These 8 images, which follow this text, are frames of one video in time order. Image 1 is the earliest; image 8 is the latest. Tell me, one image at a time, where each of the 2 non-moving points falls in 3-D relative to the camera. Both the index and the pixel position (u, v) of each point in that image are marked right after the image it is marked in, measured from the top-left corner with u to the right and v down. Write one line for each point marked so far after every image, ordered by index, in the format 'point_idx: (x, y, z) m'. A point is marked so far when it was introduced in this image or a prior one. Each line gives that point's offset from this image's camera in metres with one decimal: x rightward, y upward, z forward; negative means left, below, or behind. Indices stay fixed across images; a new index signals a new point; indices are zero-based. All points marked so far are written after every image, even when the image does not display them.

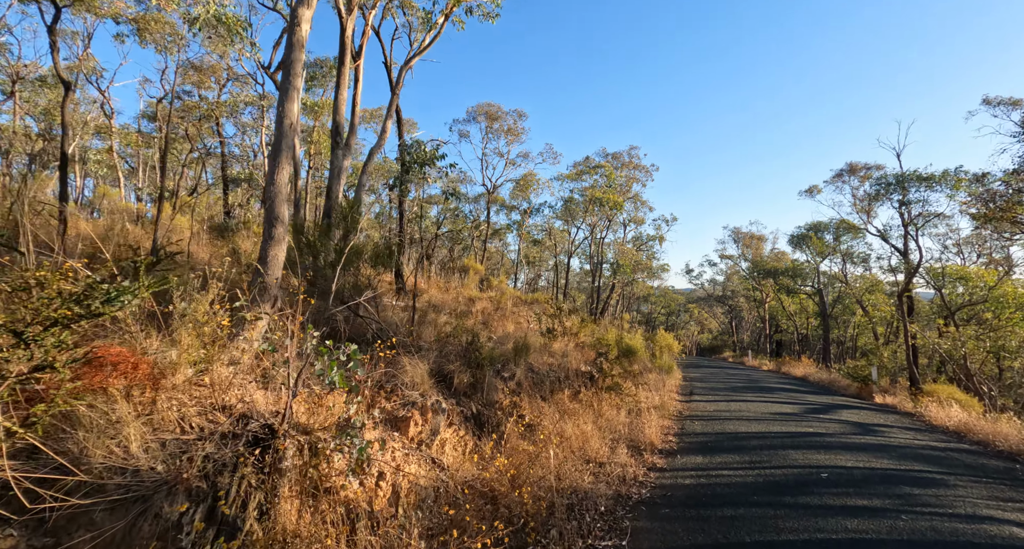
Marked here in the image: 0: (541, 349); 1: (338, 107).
0: (+0.5, -1.4, +9.6) m
1: (-3.3, +3.1, +9.6) m
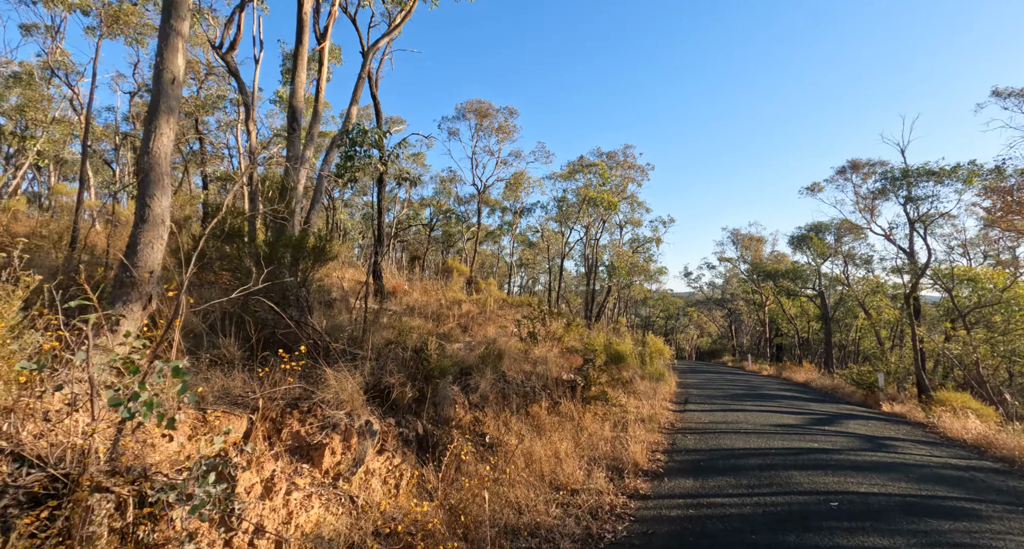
0: (+0.1, -1.4, +8.7) m
1: (-3.7, +3.1, +8.7) m
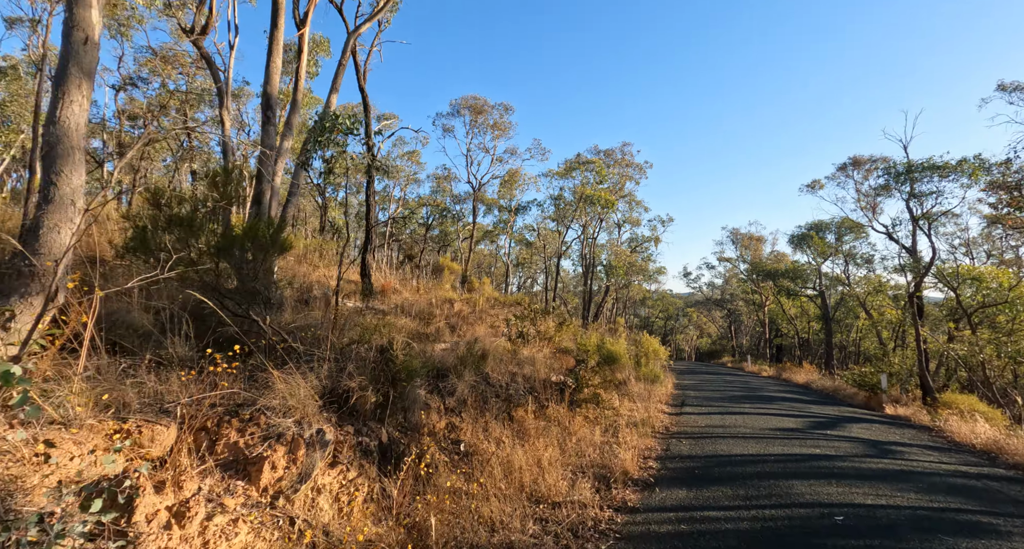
0: (-0.1, -1.3, +8.3) m
1: (-3.9, +3.2, +8.3) m
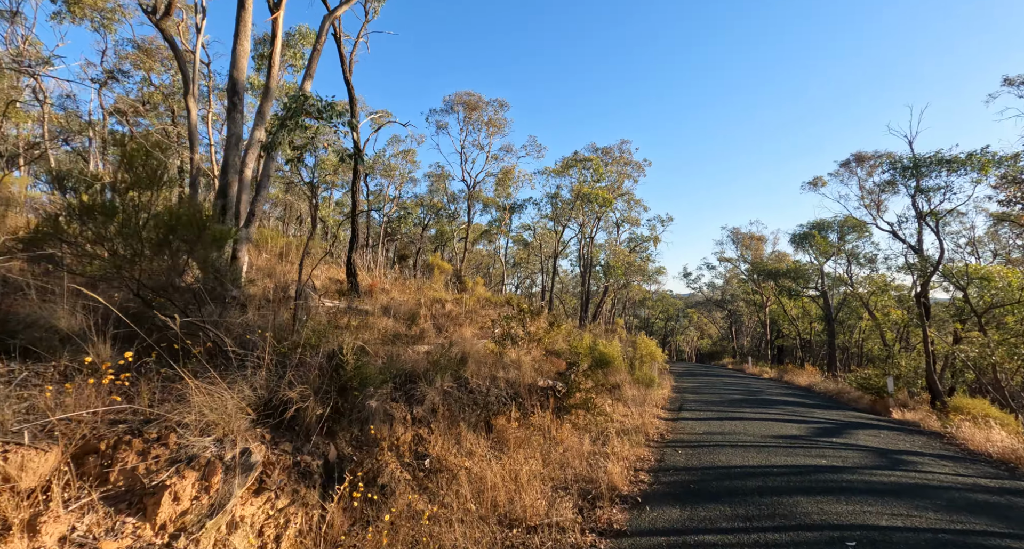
0: (-0.4, -1.3, +7.7) m
1: (-4.2, +3.2, +7.8) m
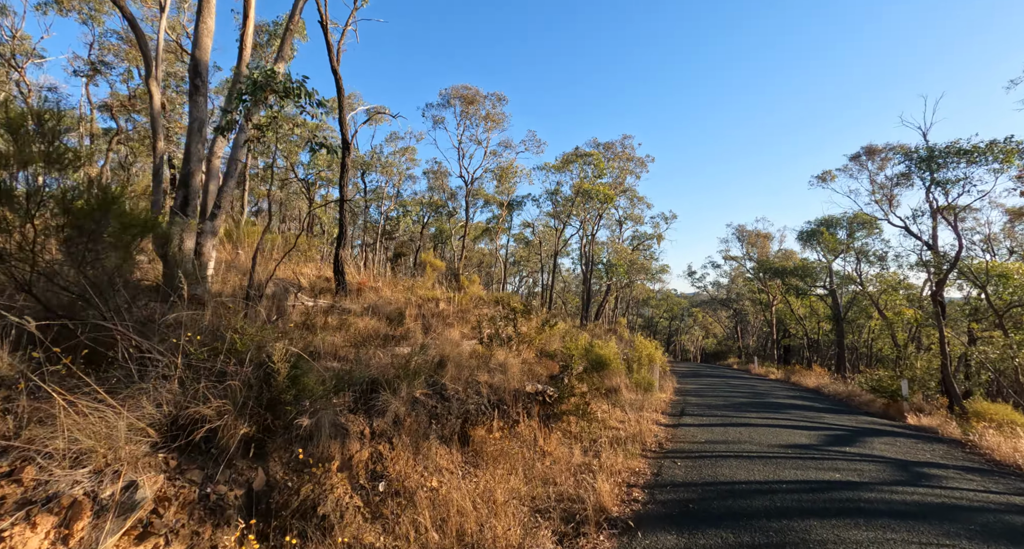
0: (-0.6, -1.2, +7.1) m
1: (-4.4, +3.3, +7.2) m
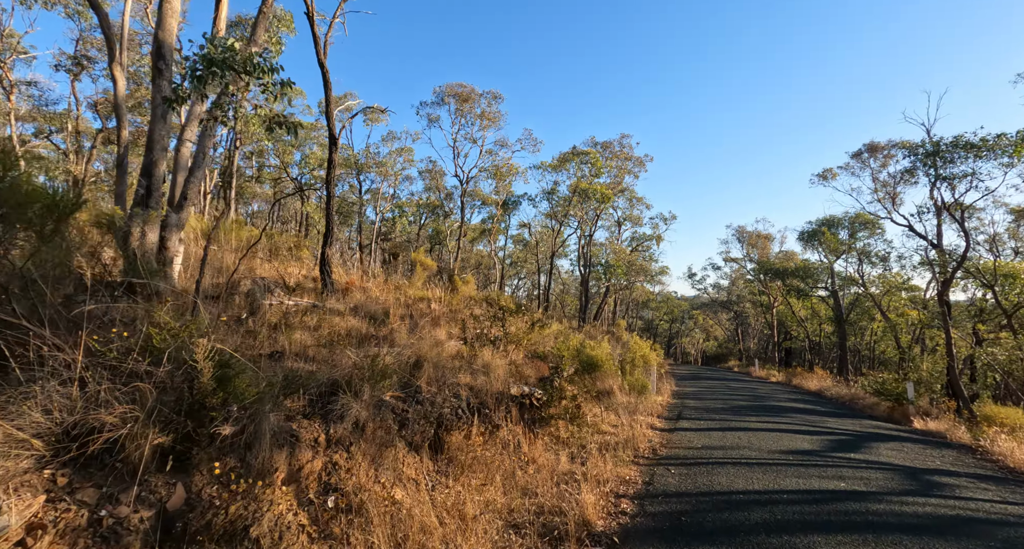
0: (-0.8, -1.2, +6.7) m
1: (-4.6, +3.3, +6.8) m
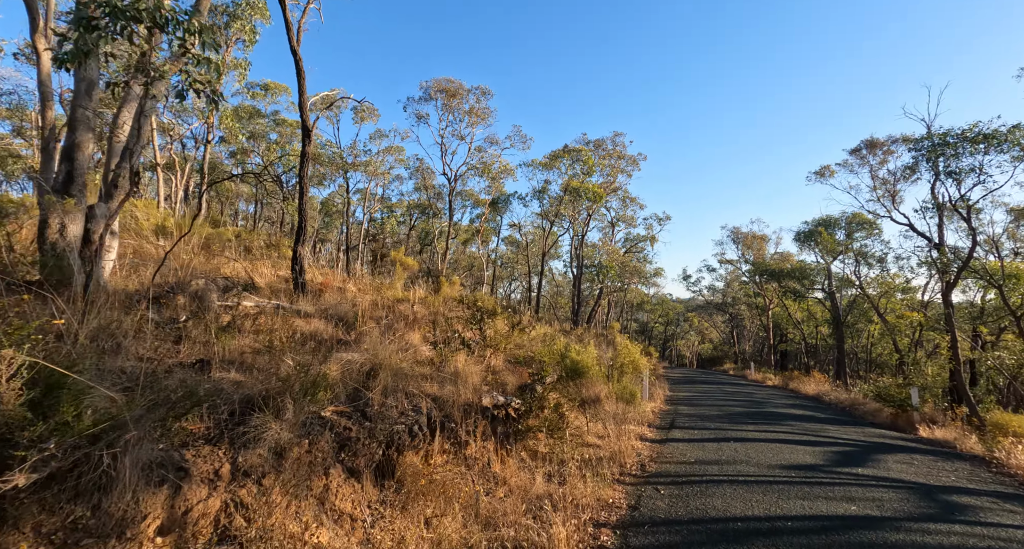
0: (-1.2, -1.1, +6.0) m
1: (-4.9, +3.4, +6.1) m
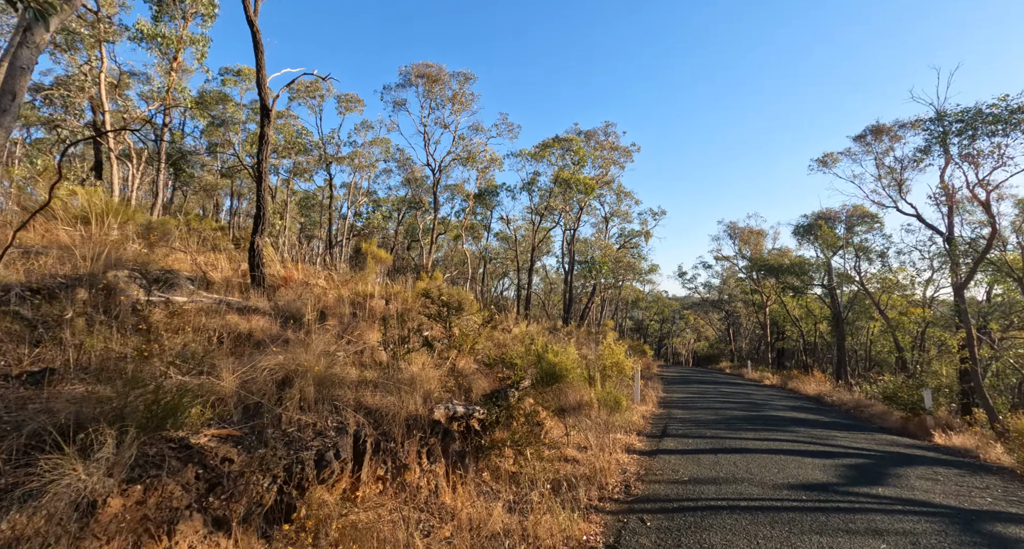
0: (-1.6, -1.0, +4.9) m
1: (-5.4, +3.5, +5.0) m
